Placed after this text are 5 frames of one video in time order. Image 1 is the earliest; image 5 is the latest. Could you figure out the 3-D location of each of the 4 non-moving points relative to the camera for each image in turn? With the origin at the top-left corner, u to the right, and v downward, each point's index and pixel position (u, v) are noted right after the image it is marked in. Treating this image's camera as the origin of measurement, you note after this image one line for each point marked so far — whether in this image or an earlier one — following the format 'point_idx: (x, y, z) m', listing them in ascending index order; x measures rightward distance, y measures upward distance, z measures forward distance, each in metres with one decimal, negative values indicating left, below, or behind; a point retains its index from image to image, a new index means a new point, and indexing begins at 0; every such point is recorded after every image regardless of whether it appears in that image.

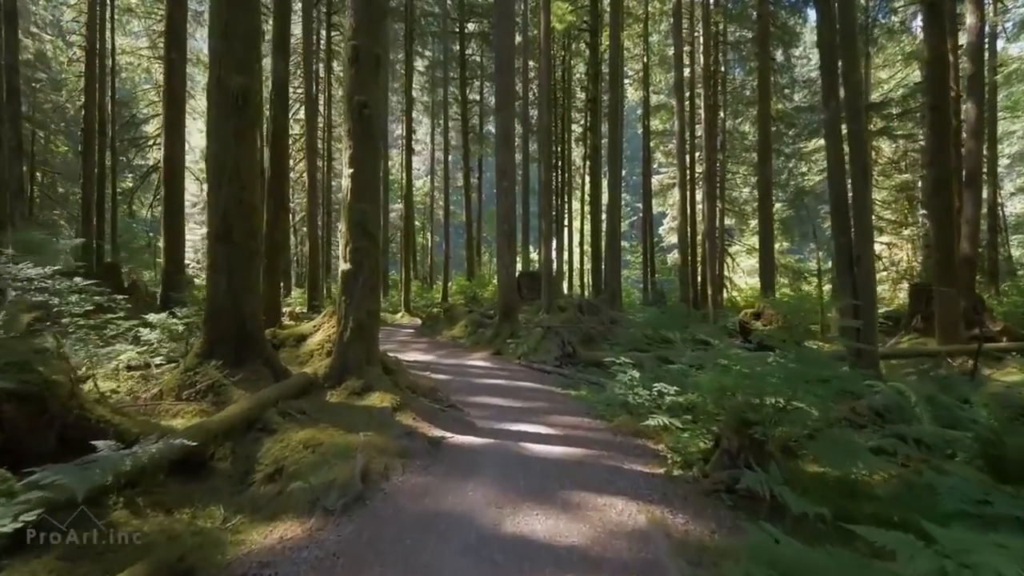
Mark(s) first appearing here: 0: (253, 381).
0: (-3.1, -1.1, +6.8) m
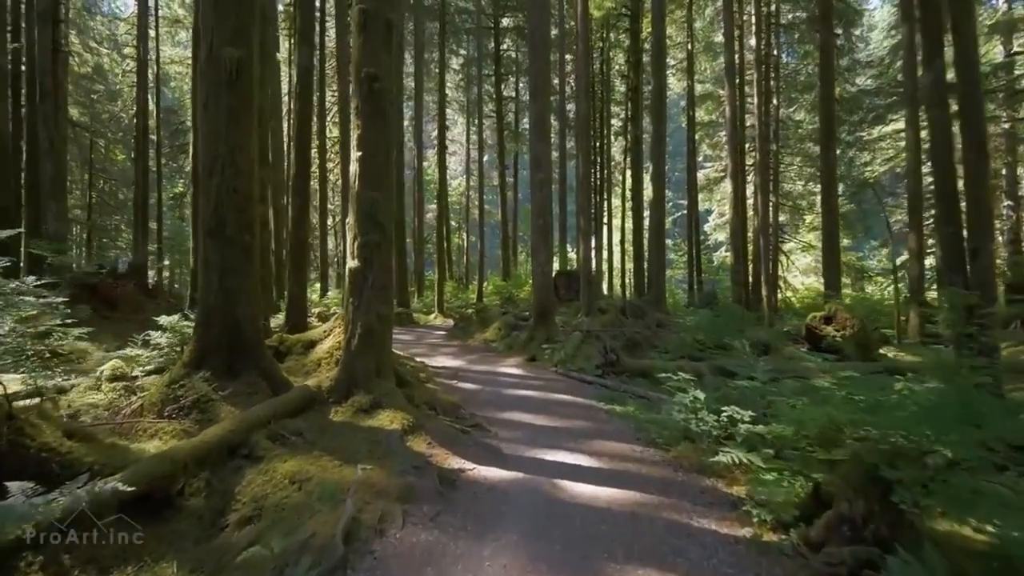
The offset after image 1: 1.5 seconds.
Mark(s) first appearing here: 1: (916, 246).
0: (-2.8, -1.1, +5.8) m
1: (+11.2, +1.2, +15.7) m
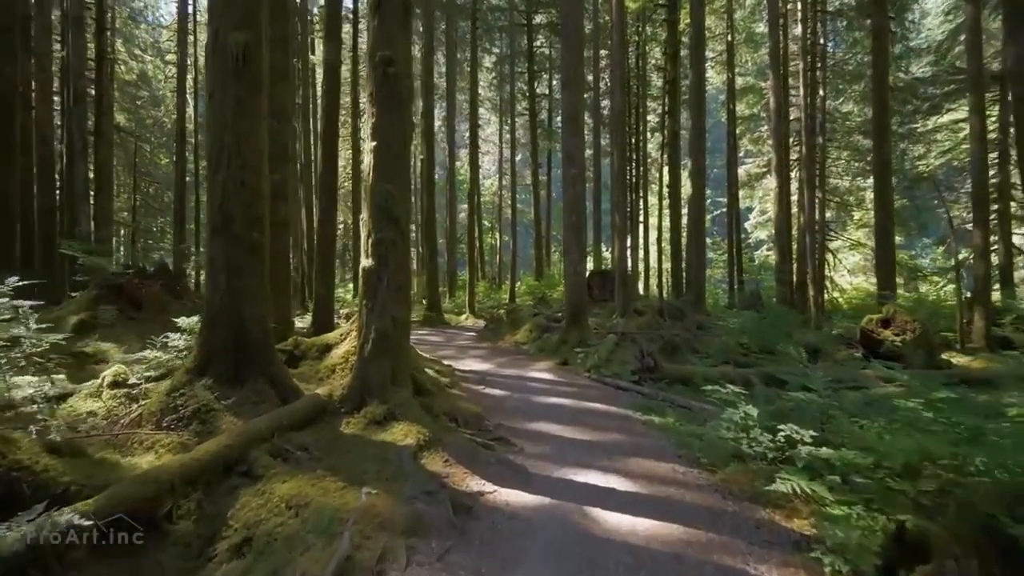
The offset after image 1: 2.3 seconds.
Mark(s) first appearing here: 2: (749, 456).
0: (-2.5, -1.2, +5.4) m
1: (+12.0, +1.2, +14.4) m
2: (+2.2, -1.6, +5.3) m
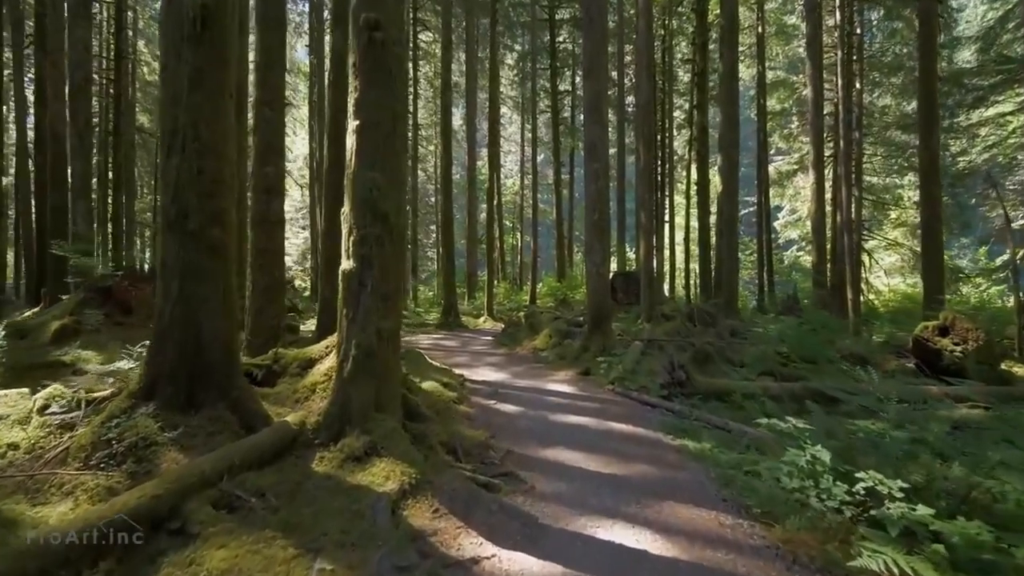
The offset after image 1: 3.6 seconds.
0: (-2.5, -1.2, +4.5) m
1: (+12.4, +1.1, +12.9) m
2: (+2.3, -1.7, +4.2) m
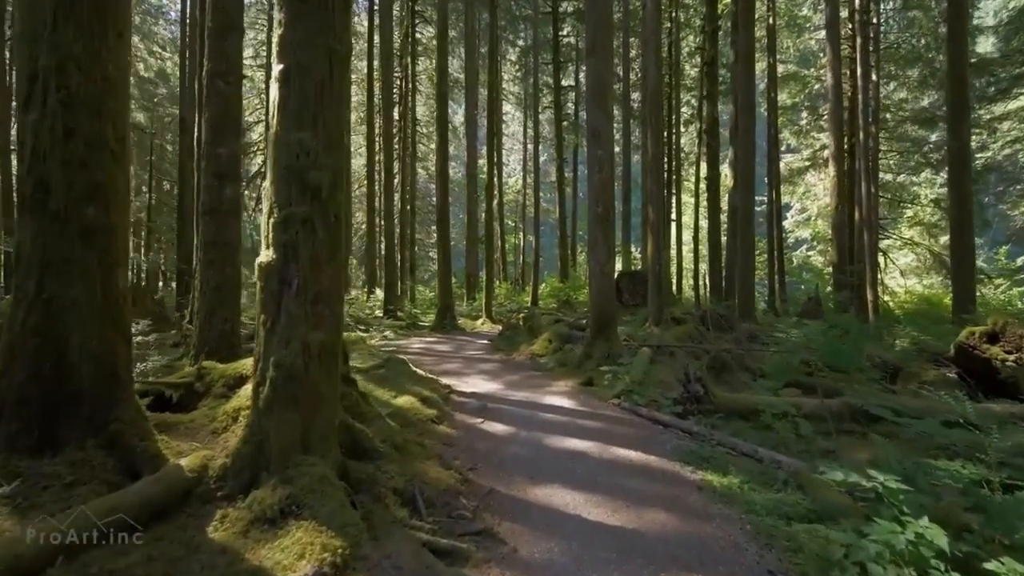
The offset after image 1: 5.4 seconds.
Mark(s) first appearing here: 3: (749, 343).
0: (-2.6, -1.2, +3.3) m
1: (+12.3, +1.0, +11.6) m
2: (+2.1, -1.6, +3.0) m
3: (+5.3, -1.2, +12.4) m
